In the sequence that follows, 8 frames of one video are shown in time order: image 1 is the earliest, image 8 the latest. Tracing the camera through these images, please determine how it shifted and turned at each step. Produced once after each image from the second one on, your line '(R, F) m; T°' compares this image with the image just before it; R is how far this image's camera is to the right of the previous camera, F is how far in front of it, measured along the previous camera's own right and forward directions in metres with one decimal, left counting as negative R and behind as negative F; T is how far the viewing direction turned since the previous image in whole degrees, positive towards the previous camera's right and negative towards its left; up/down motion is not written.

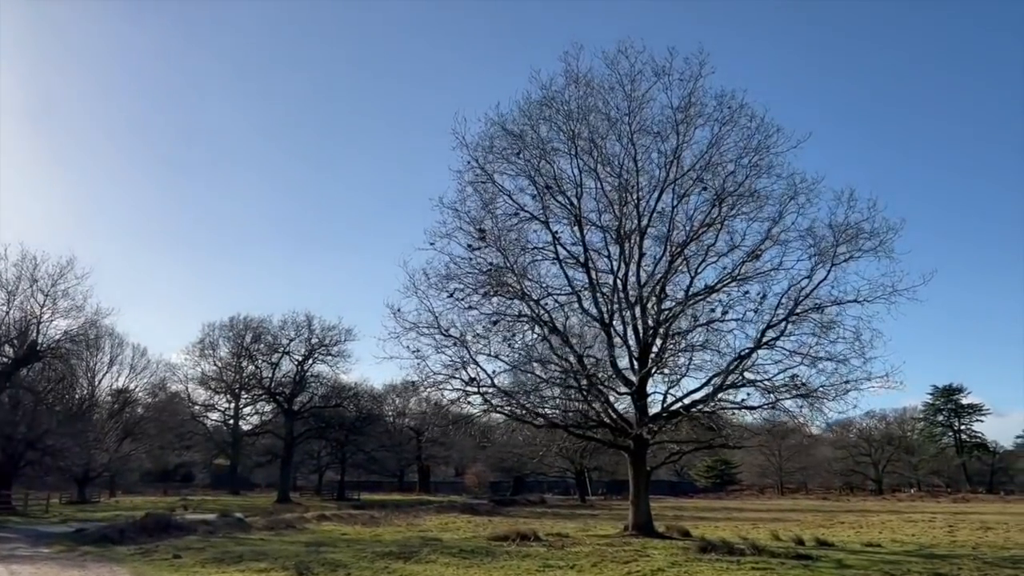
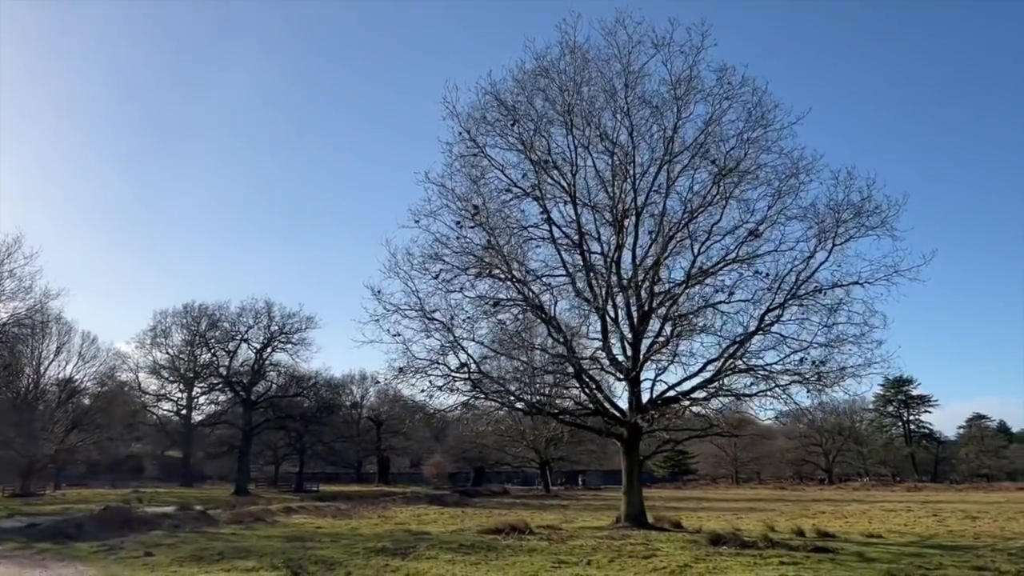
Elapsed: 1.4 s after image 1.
(-0.8, +1.0) m; +3°
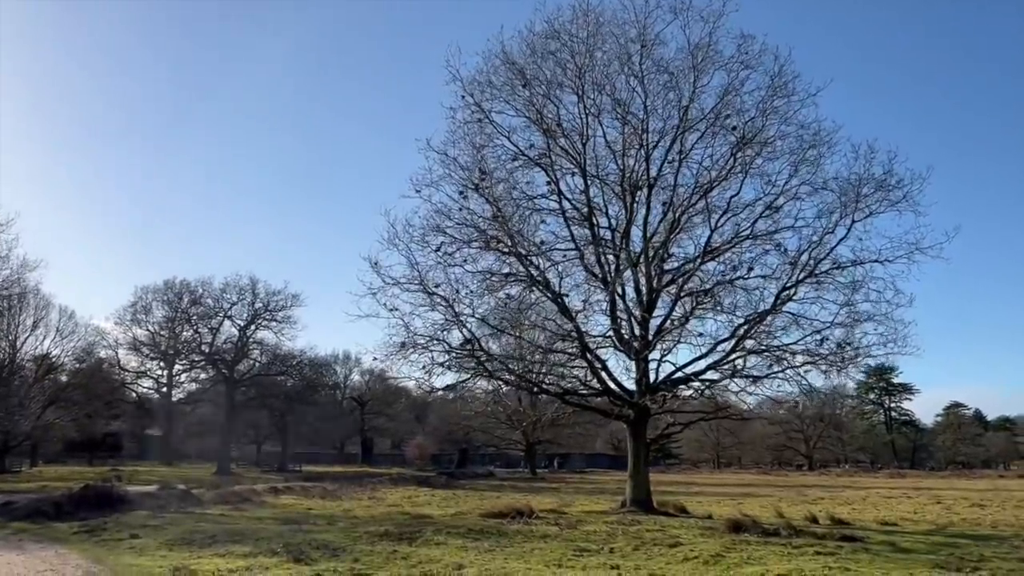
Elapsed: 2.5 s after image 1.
(-0.5, +0.9) m; +1°
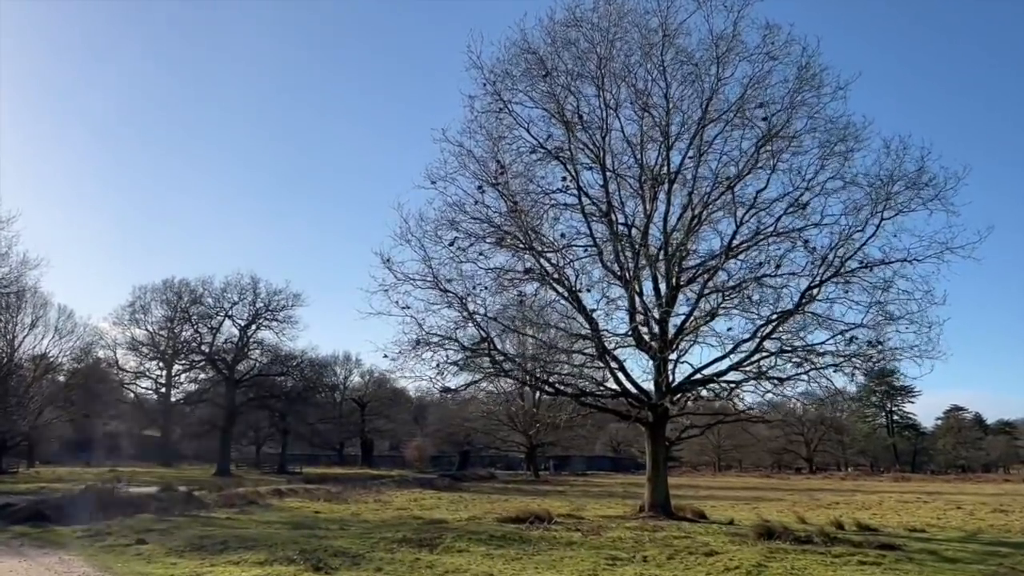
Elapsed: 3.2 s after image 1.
(-0.4, +0.6) m; 0°
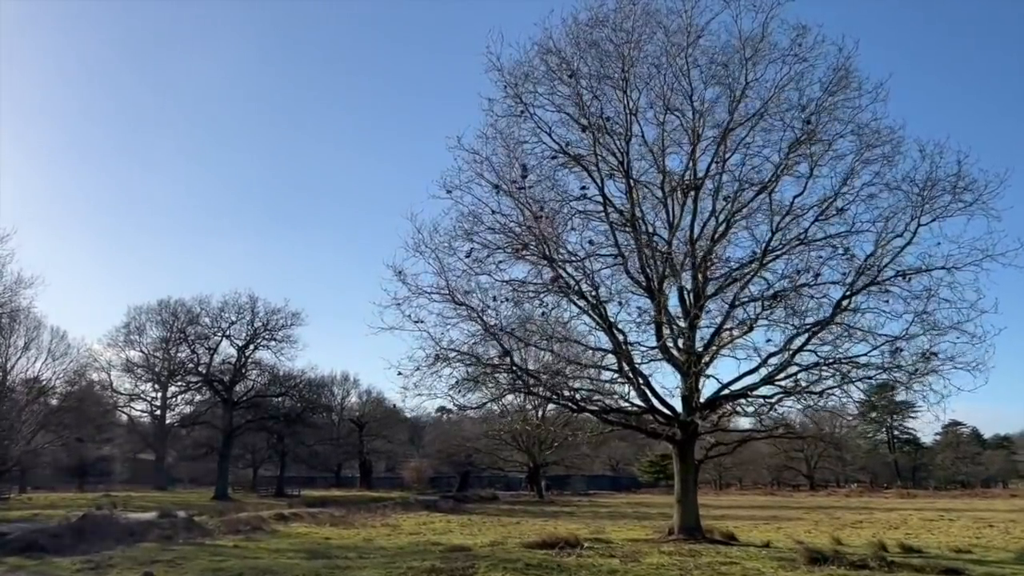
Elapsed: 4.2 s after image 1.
(-0.6, +0.8) m; 0°
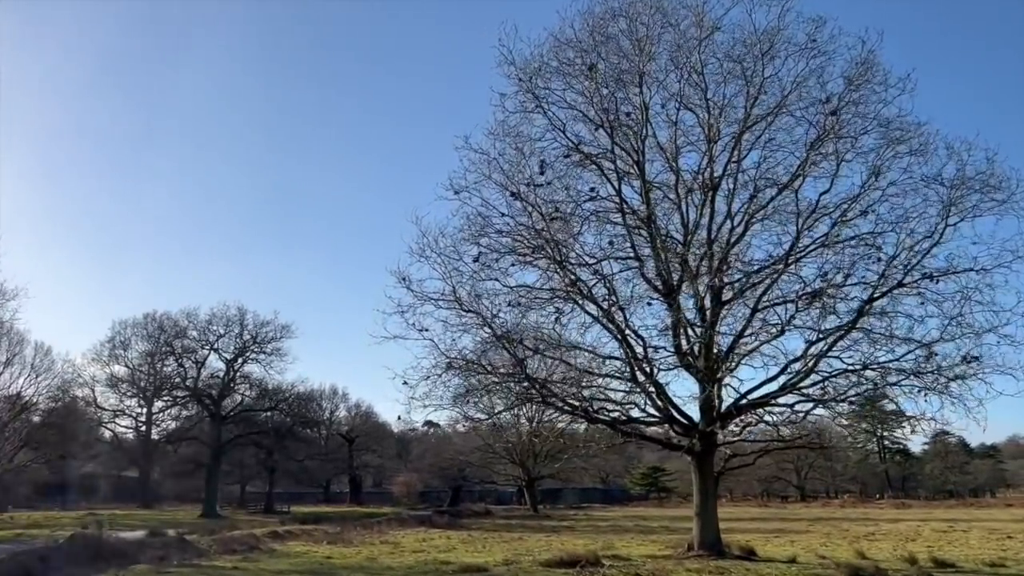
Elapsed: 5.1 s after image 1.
(-0.5, +0.8) m; +1°
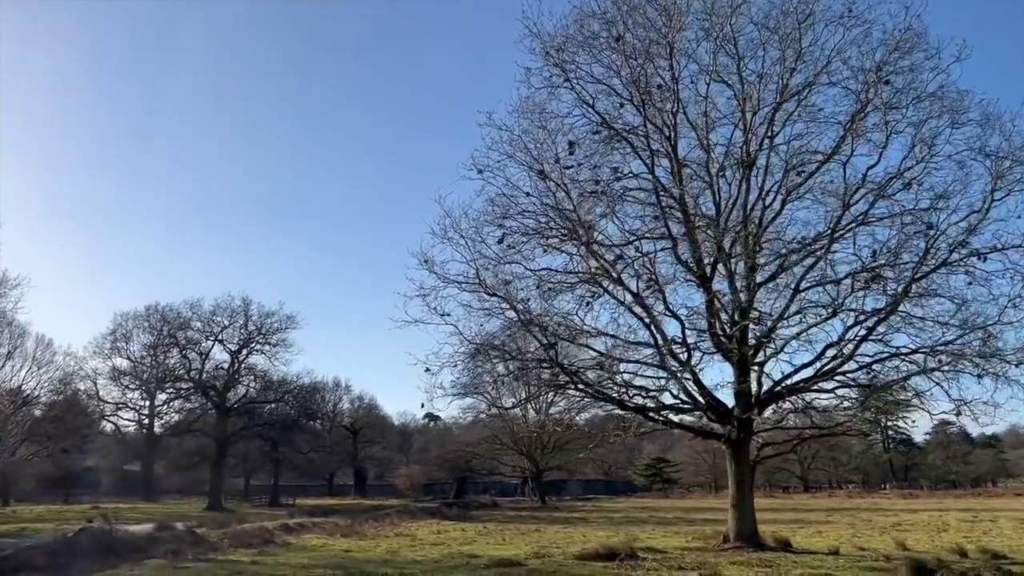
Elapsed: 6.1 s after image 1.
(-0.5, +0.7) m; 0°
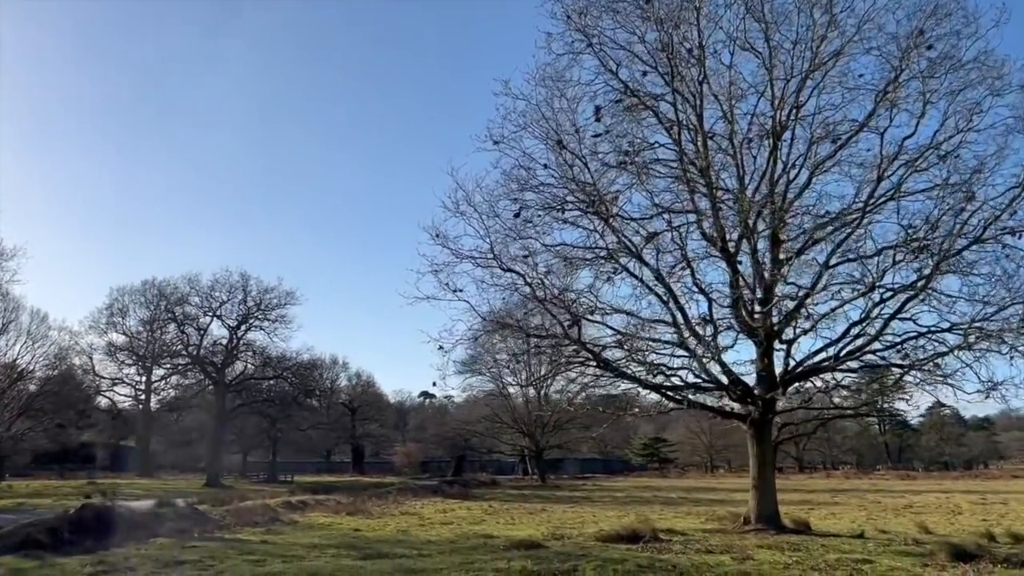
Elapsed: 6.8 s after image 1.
(-0.4, +0.5) m; 0°
